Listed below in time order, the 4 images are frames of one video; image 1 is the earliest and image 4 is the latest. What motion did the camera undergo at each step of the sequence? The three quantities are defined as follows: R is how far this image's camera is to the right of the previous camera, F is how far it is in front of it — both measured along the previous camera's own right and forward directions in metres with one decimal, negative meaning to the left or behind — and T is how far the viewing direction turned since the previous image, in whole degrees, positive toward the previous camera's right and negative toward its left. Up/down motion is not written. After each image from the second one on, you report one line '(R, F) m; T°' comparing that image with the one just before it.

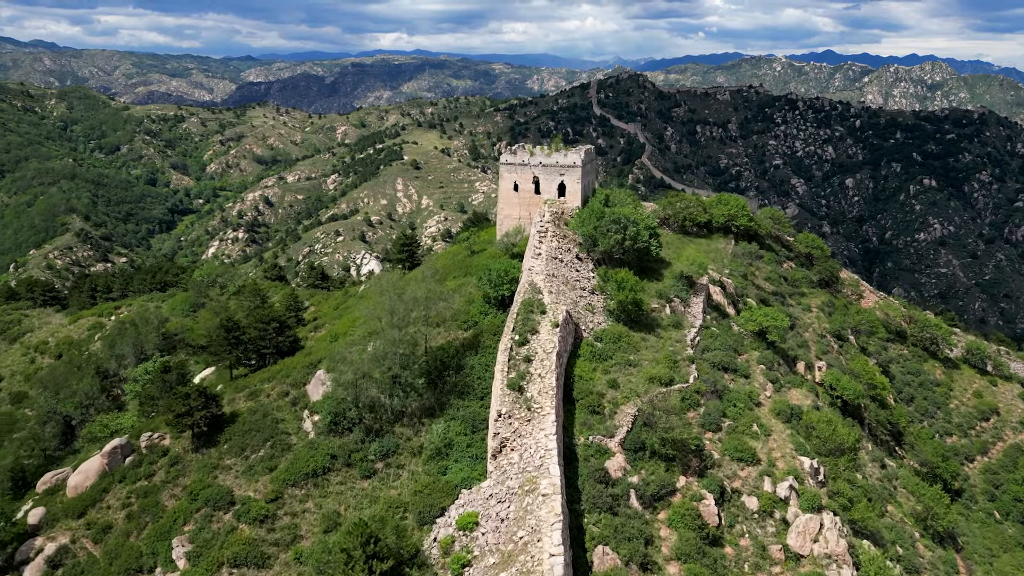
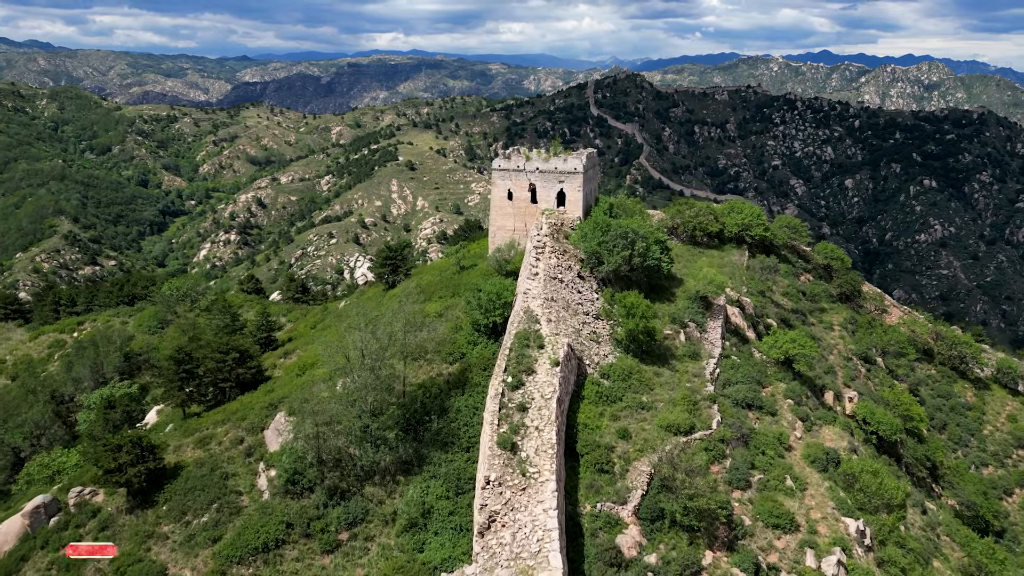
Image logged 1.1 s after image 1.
(+0.1, +3.4) m; 0°
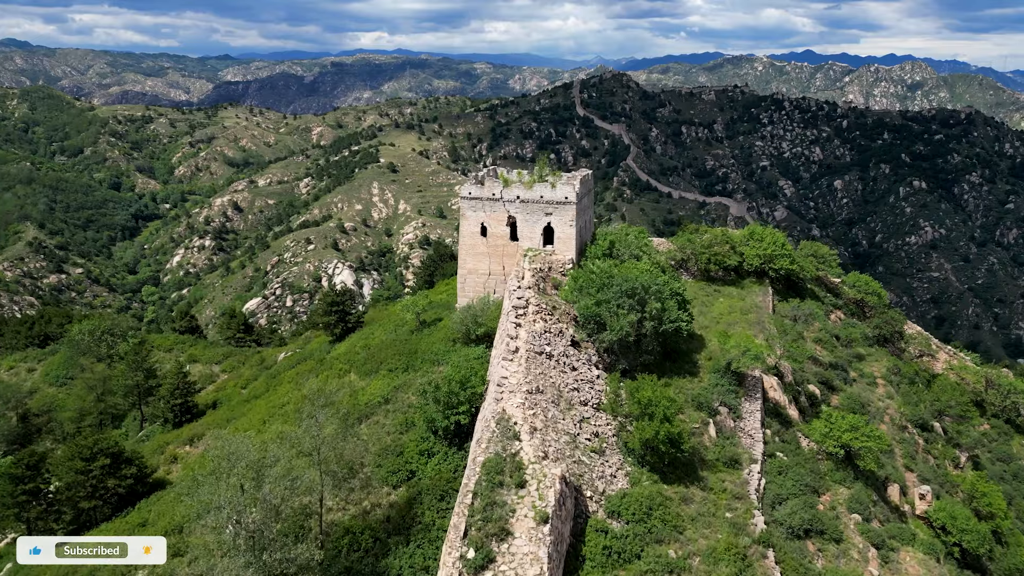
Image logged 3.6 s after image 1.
(+0.4, +6.3) m; +1°
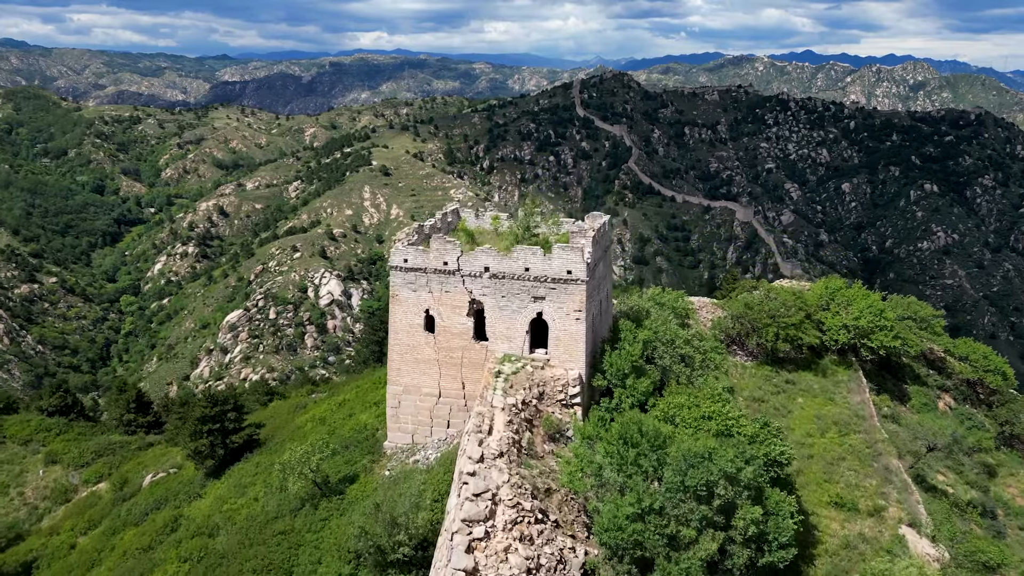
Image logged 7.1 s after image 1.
(+0.6, +9.6) m; 0°
